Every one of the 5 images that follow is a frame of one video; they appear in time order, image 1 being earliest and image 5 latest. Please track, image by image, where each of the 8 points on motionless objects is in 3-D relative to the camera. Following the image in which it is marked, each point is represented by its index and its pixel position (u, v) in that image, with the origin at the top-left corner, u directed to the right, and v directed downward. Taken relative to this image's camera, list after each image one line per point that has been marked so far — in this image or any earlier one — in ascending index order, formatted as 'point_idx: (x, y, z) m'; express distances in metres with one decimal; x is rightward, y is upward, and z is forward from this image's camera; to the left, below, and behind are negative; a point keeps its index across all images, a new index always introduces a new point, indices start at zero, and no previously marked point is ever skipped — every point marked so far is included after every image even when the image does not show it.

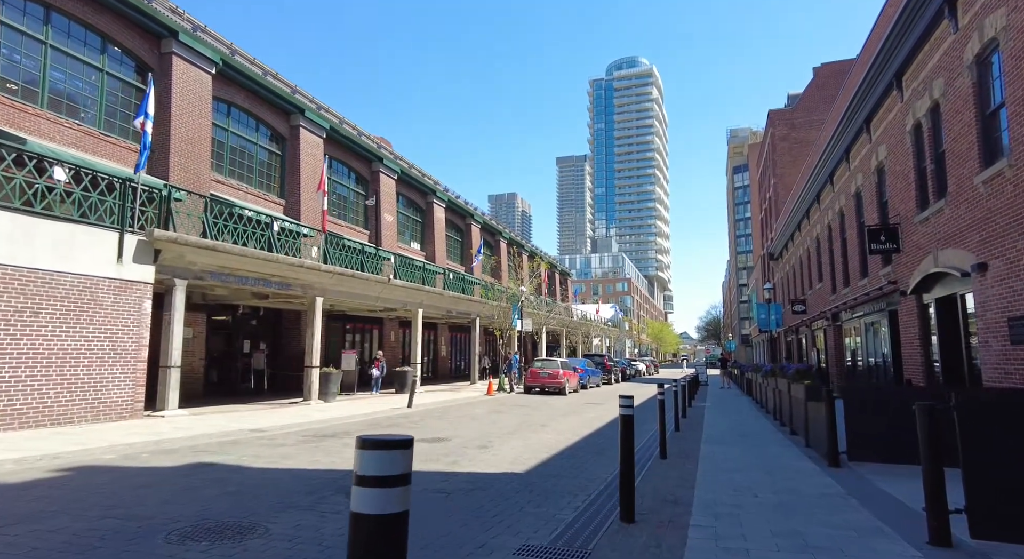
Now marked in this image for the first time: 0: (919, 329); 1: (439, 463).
0: (+9.7, -1.2, +13.5) m
1: (-1.0, -2.5, +7.7) m
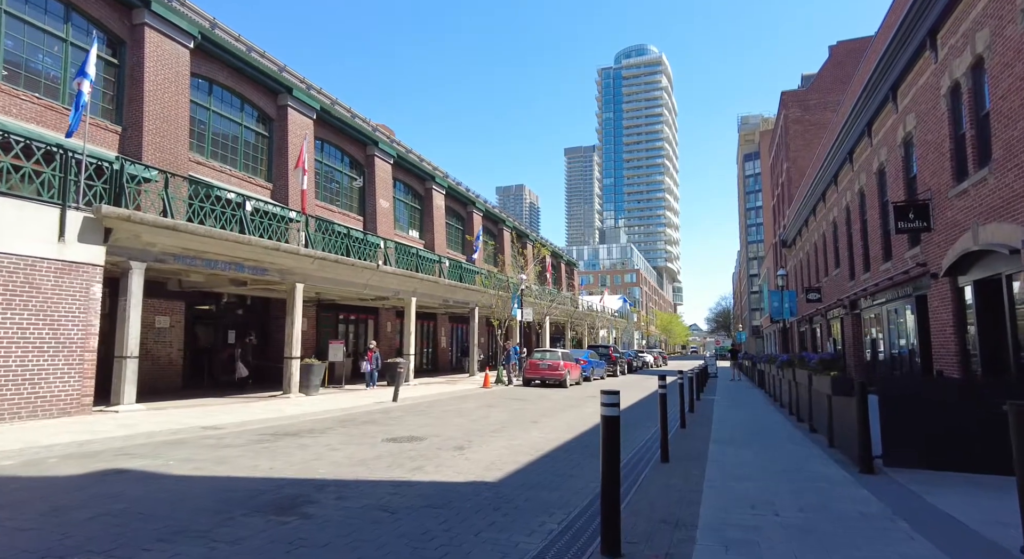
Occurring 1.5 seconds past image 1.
0: (+9.4, -0.8, +12.1) m
1: (-1.3, -2.2, +6.5) m
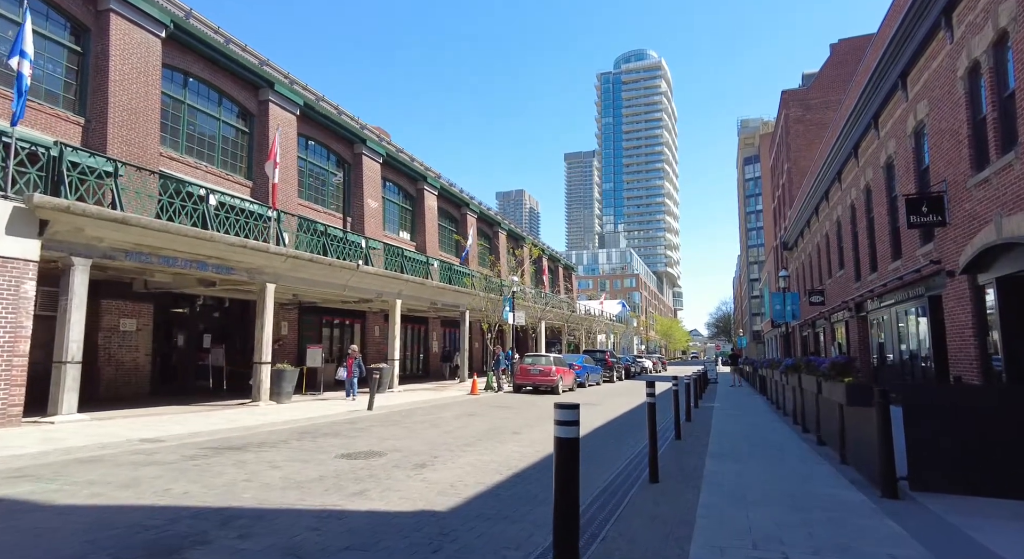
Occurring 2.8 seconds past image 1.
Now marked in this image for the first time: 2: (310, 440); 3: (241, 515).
0: (+9.0, -0.7, +11.2) m
1: (-1.7, -2.1, +5.5) m
2: (-3.2, -2.5, +9.0) m
3: (-2.2, -1.9, +4.6) m
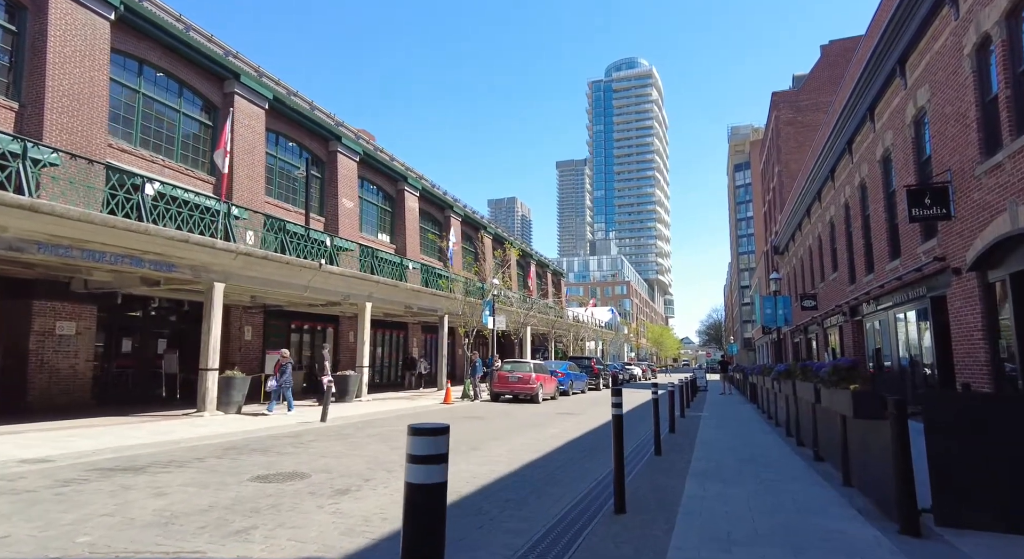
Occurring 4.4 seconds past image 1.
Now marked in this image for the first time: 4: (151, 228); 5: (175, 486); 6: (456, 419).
0: (+8.4, -0.7, +10.1) m
1: (-2.3, -1.9, +4.3) m
2: (-3.8, -2.4, +7.8) m
3: (-2.8, -1.8, +3.4) m
4: (-7.2, +1.0, +11.3) m
5: (-3.4, -2.1, +5.8) m
6: (-1.4, -3.4, +14.0) m
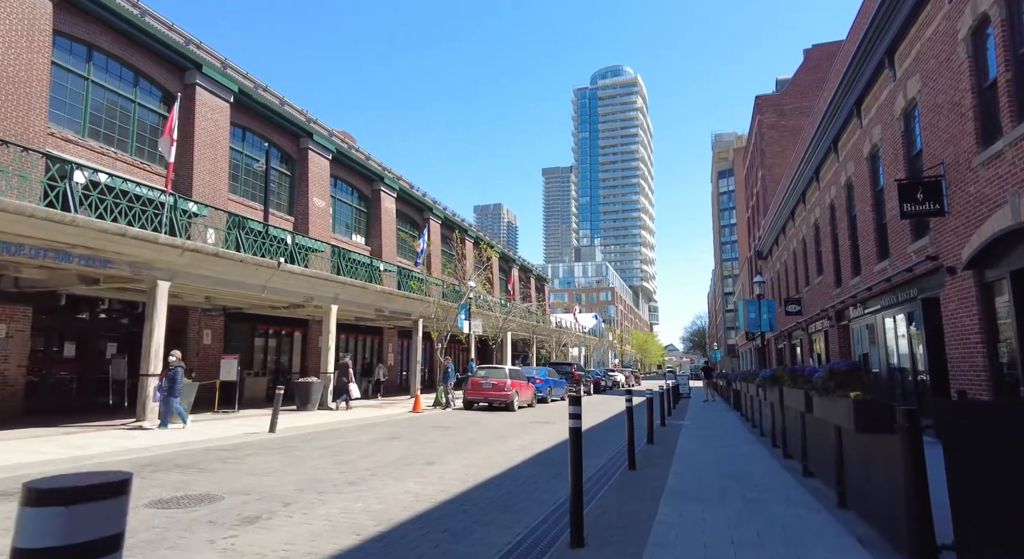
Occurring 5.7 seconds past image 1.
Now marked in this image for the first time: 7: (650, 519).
0: (+7.8, -0.7, +9.4) m
1: (-2.7, -1.8, +3.4) m
2: (-4.4, -2.3, +6.8) m
3: (-3.2, -1.6, +2.4) m
4: (-7.8, +1.1, +10.3) m
5: (-3.9, -2.0, +4.8) m
6: (-2.1, -3.4, +13.0) m
7: (+1.3, -2.3, +5.4) m
